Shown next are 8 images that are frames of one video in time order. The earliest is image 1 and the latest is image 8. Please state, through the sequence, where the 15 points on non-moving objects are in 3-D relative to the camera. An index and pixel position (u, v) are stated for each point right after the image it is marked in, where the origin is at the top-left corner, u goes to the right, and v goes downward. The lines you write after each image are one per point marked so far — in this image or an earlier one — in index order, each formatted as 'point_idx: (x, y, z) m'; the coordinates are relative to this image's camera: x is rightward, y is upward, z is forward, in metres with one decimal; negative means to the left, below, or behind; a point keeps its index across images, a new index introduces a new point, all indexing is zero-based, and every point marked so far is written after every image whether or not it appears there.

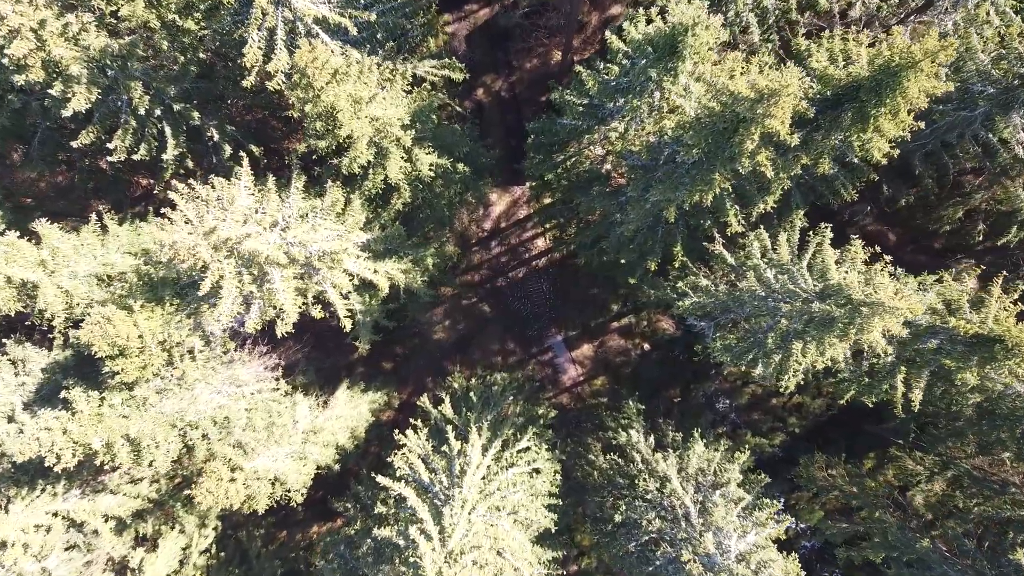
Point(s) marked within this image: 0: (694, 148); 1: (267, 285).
0: (+2.2, +1.7, +9.2) m
1: (-3.6, 0.0, +11.1) m
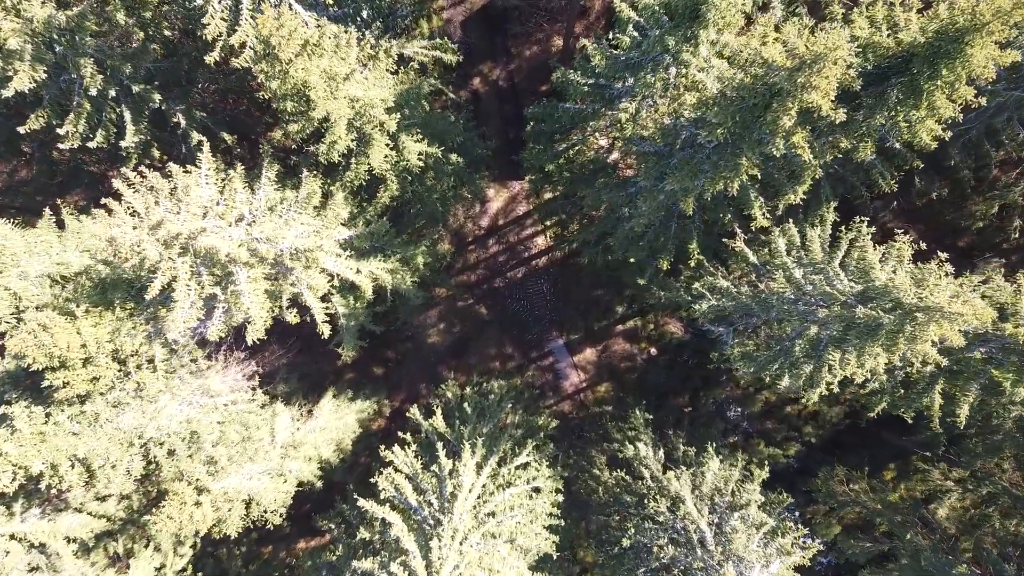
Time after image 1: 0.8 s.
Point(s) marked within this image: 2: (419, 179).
0: (+2.2, +1.7, +8.0) m
1: (-3.6, 0.0, +9.9) m
2: (-1.7, +2.0, +13.5) m
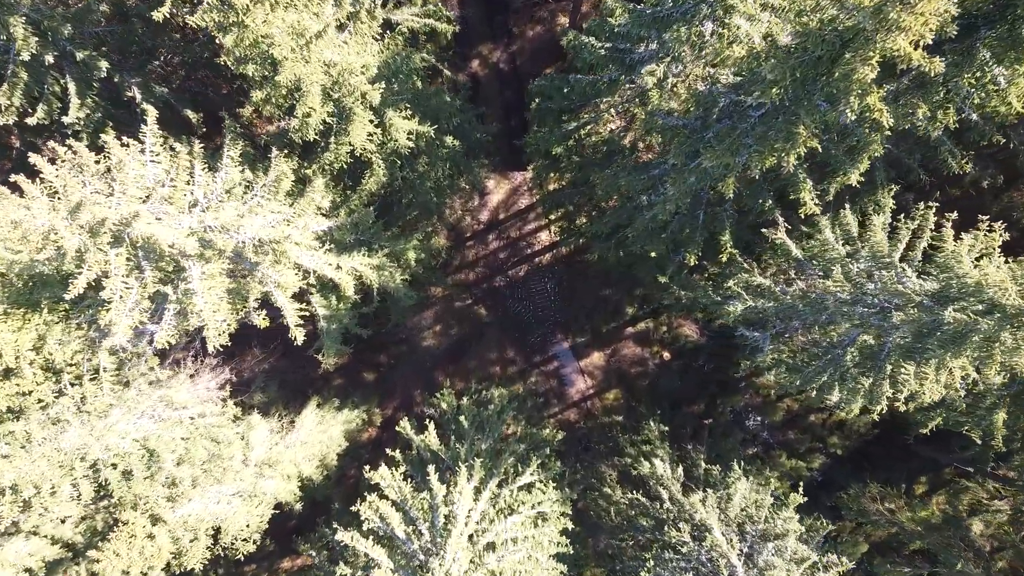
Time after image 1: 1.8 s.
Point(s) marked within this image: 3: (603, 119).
0: (+2.2, +1.7, +6.4) m
1: (-3.6, 0.0, +8.3) m
2: (-1.7, +2.0, +12.0) m
3: (+1.2, +2.3, +10.4) m
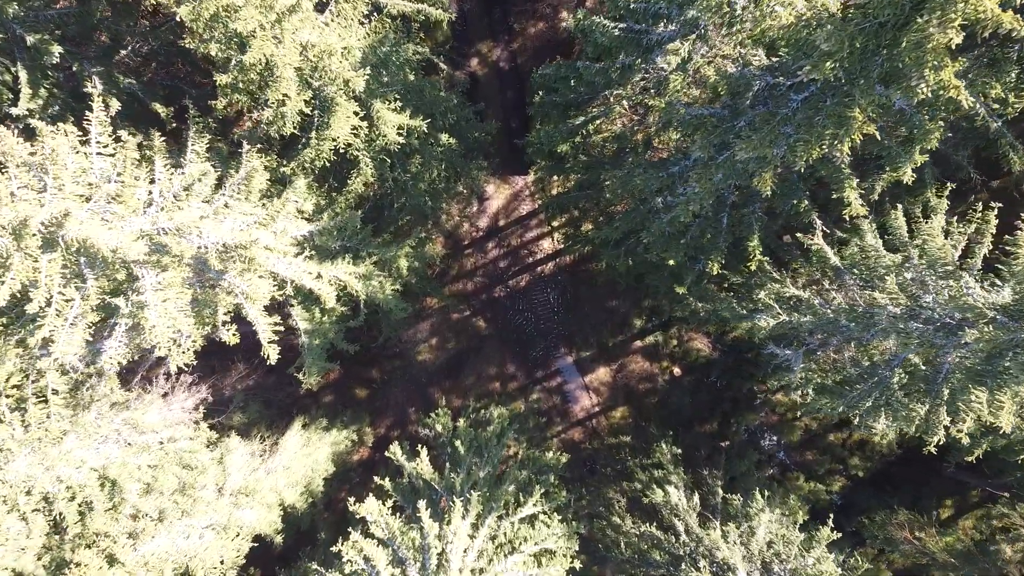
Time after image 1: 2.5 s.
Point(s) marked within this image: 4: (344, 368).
0: (+2.2, +1.6, +5.4) m
1: (-3.6, -0.1, +7.2) m
2: (-1.6, +1.8, +10.9) m
3: (+1.2, +2.1, +9.4) m
4: (-3.5, -1.7, +16.2) m
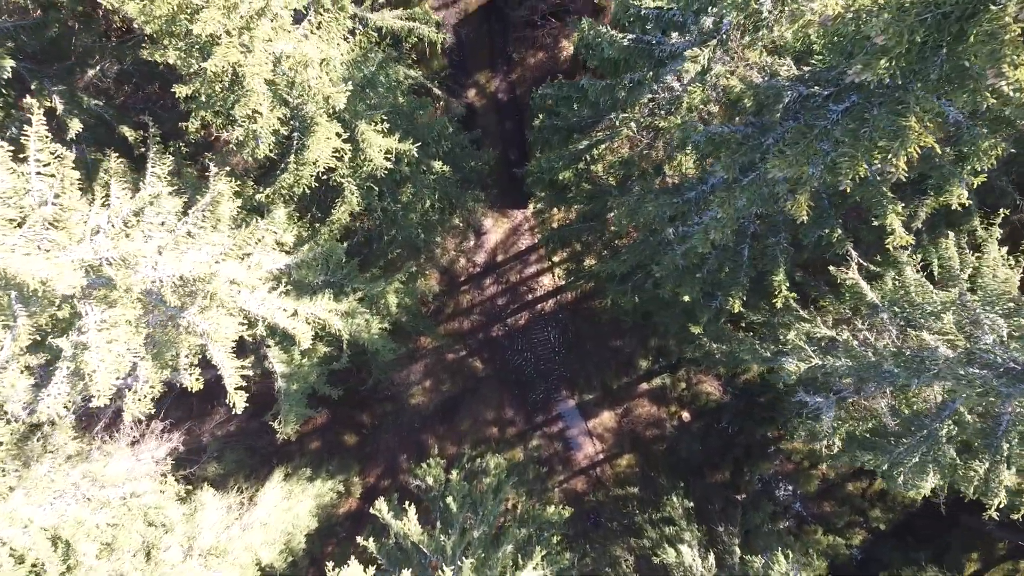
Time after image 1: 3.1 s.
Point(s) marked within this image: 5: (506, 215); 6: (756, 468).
0: (+2.2, +1.4, +4.6) m
1: (-3.6, -0.4, +6.3) m
2: (-1.7, +1.3, +10.1) m
3: (+1.2, +1.7, +8.6) m
4: (-3.6, -2.5, +15.2) m
5: (-0.1, +1.5, +15.5) m
6: (+4.6, -3.4, +14.3) m
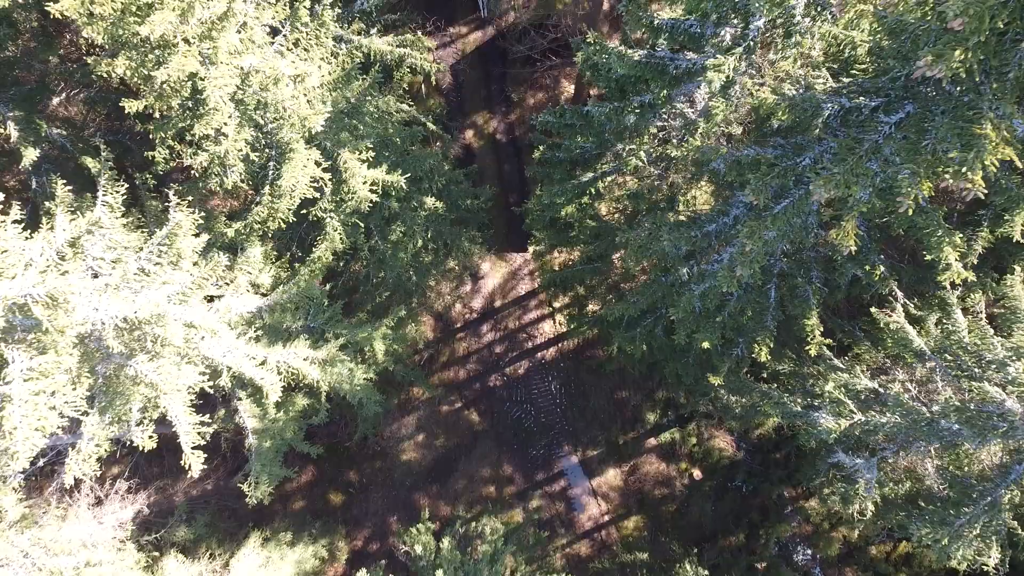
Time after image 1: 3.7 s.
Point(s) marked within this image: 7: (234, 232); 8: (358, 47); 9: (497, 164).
0: (+2.2, +1.2, +3.8) m
1: (-3.6, -0.7, +5.4) m
2: (-1.7, +0.7, +9.3) m
3: (+1.2, +1.2, +7.8) m
4: (-3.6, -3.4, +14.2) m
5: (-0.2, +0.6, +14.7) m
6: (+4.6, -4.3, +13.2) m
7: (-2.7, +0.5, +7.6) m
8: (-1.7, +2.7, +8.6) m
9: (-0.3, +2.4, +14.9) m
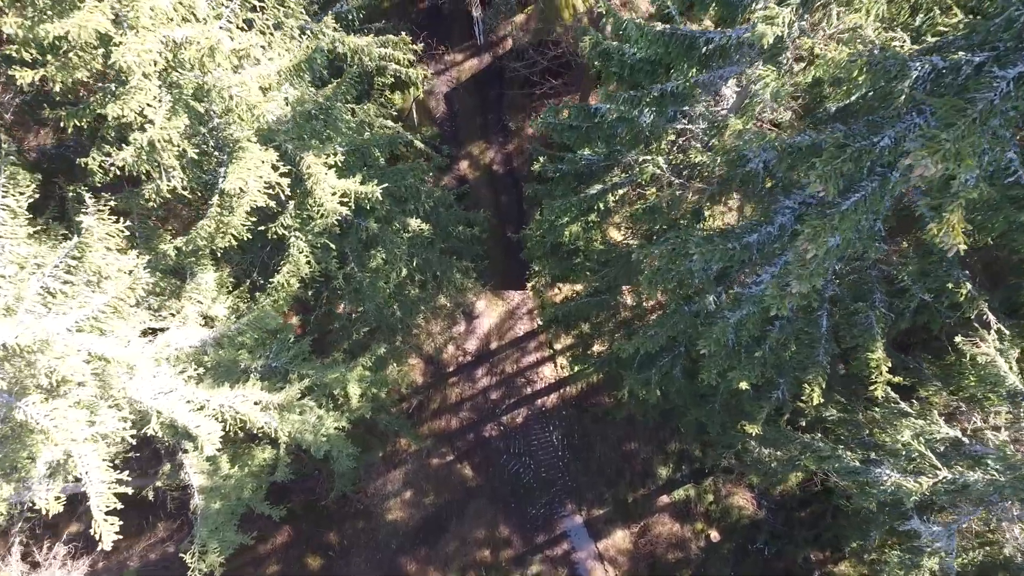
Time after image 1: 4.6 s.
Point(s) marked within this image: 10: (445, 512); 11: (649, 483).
0: (+2.1, +1.2, +2.6) m
1: (-3.6, -0.8, +4.1) m
2: (-1.7, +0.4, +8.1) m
3: (+1.2, +1.0, +6.6) m
4: (-3.6, -4.0, +12.7) m
5: (-0.2, -0.1, +13.4) m
6: (+4.6, -4.9, +11.6) m
7: (-2.8, +0.3, +6.4) m
8: (-1.7, +2.4, +7.5) m
9: (-0.3, +1.7, +13.8) m
10: (-1.1, -3.8, +13.0) m
11: (+2.3, -3.3, +12.8) m
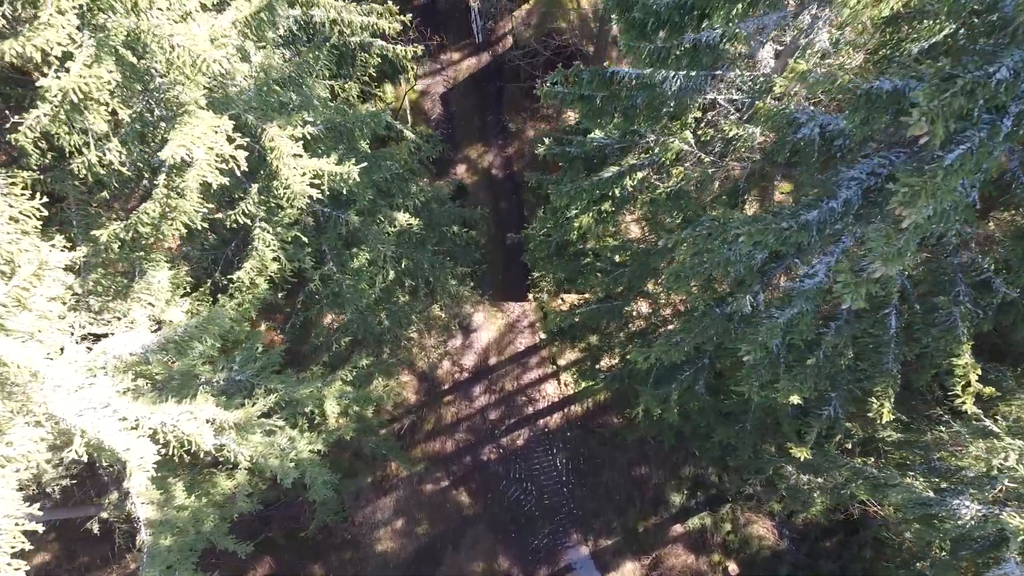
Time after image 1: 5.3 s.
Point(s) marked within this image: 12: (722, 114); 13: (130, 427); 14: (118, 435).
0: (+2.2, +1.3, +1.6) m
1: (-3.6, -0.7, +3.1) m
2: (-1.7, +0.4, +7.1) m
3: (+1.2, +1.0, +5.6) m
4: (-3.6, -4.2, +11.5) m
5: (-0.2, -0.3, +12.4) m
6: (+4.6, -5.0, +10.5) m
7: (-2.8, +0.3, +5.4) m
8: (-1.7, +2.4, +6.6) m
9: (-0.3, +1.5, +12.9) m
10: (-1.1, -3.9, +11.8) m
11: (+2.3, -3.4, +11.8) m
12: (+1.6, +1.3, +5.7) m
13: (-2.4, -0.8, +4.7) m
14: (-2.4, -0.9, +4.6) m
